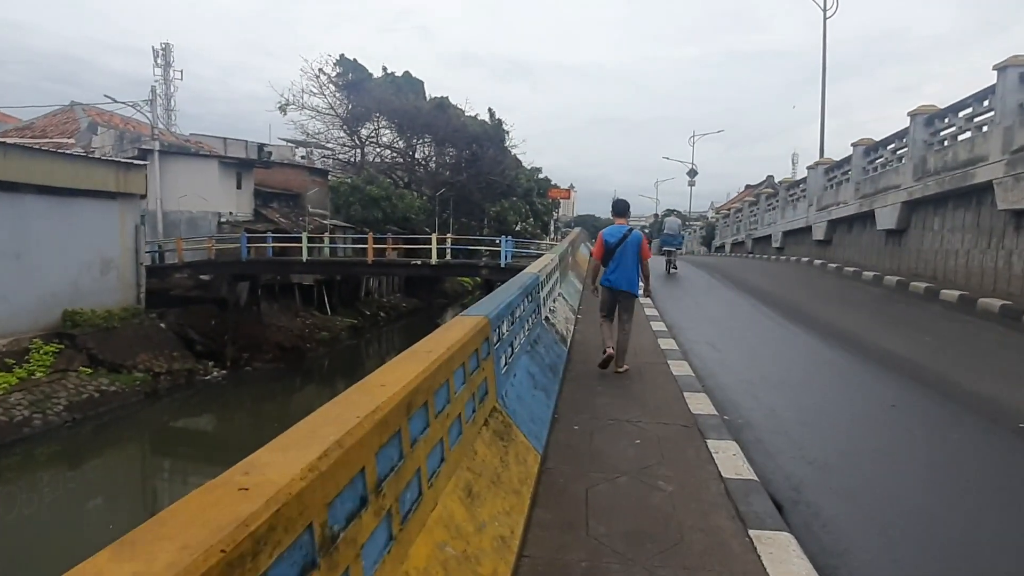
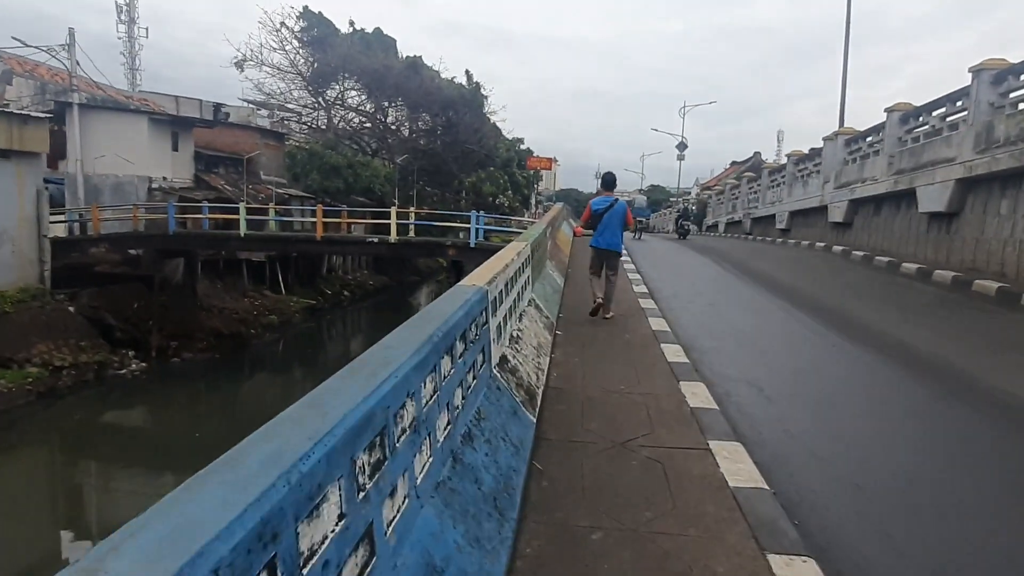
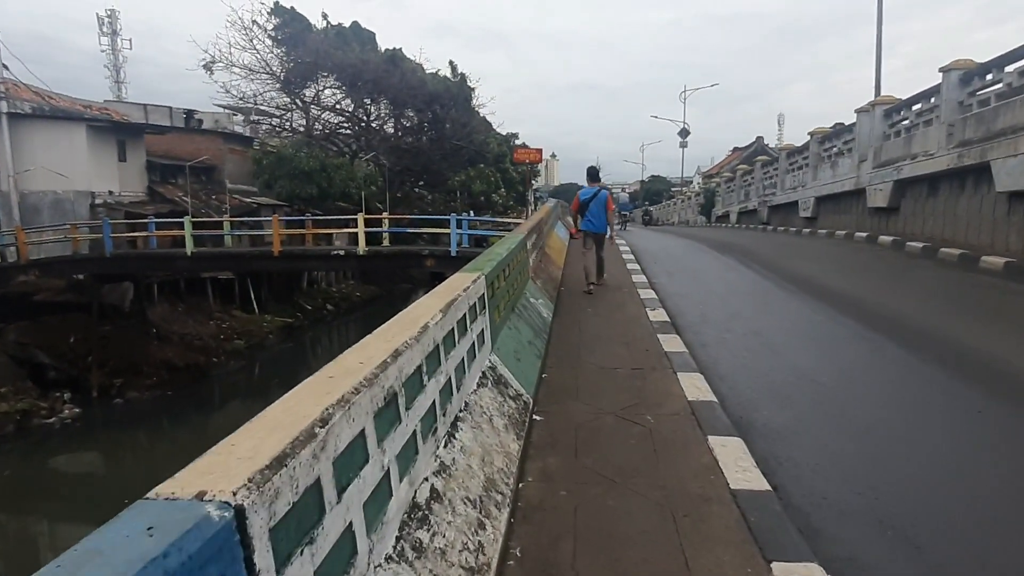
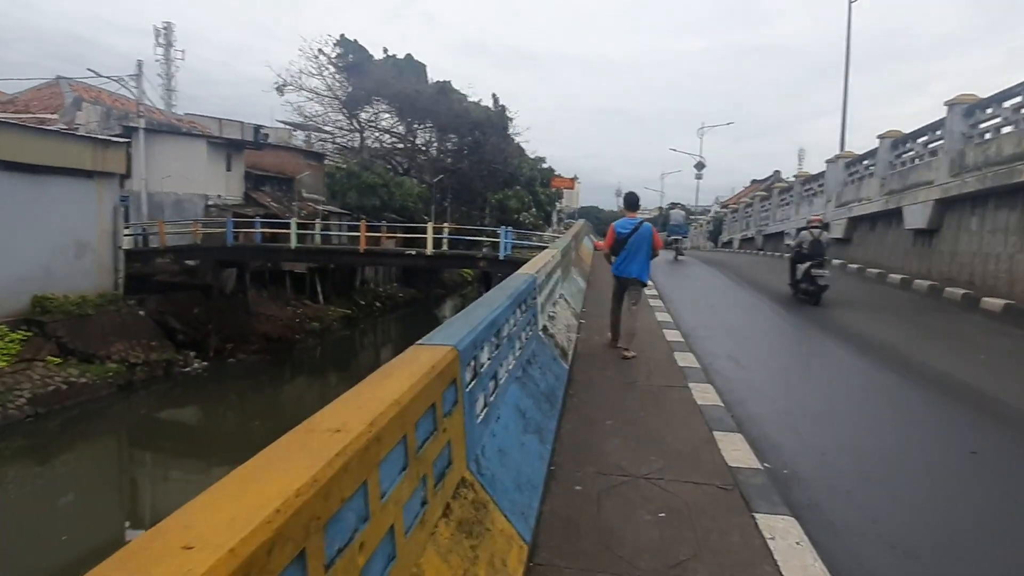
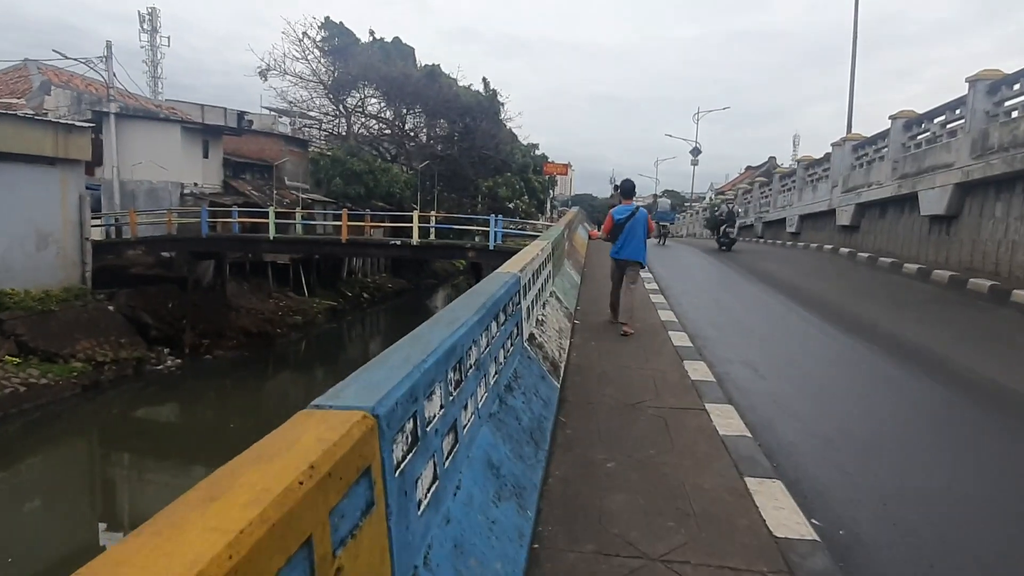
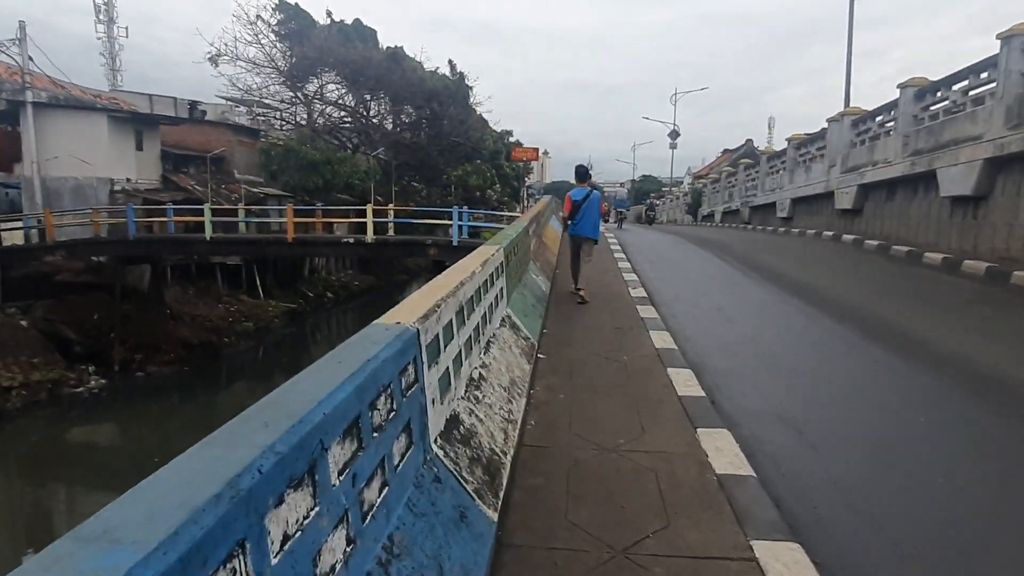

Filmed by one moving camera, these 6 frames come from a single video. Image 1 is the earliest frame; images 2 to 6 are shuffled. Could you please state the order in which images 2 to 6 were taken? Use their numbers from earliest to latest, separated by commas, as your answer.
4, 5, 2, 6, 3
